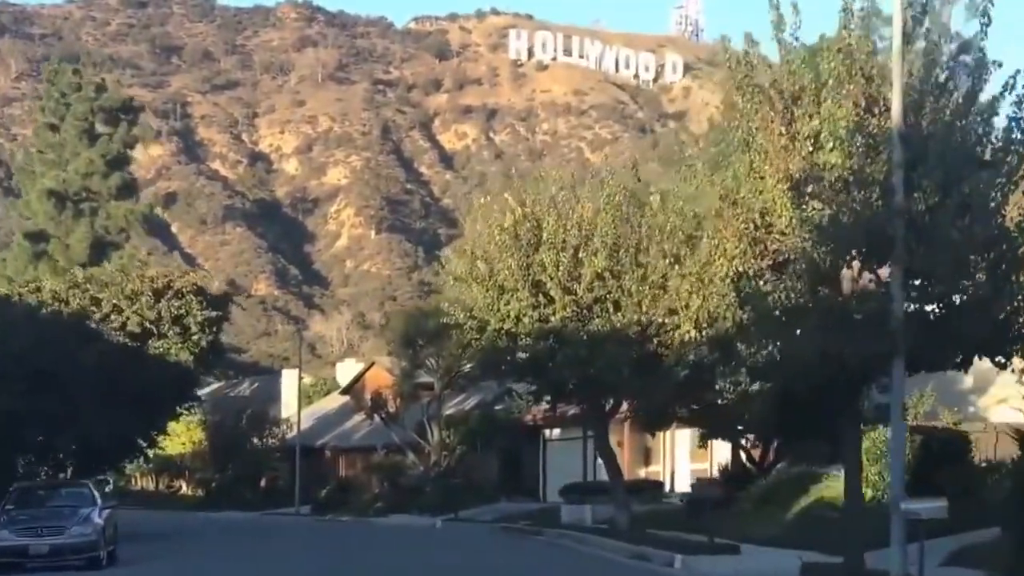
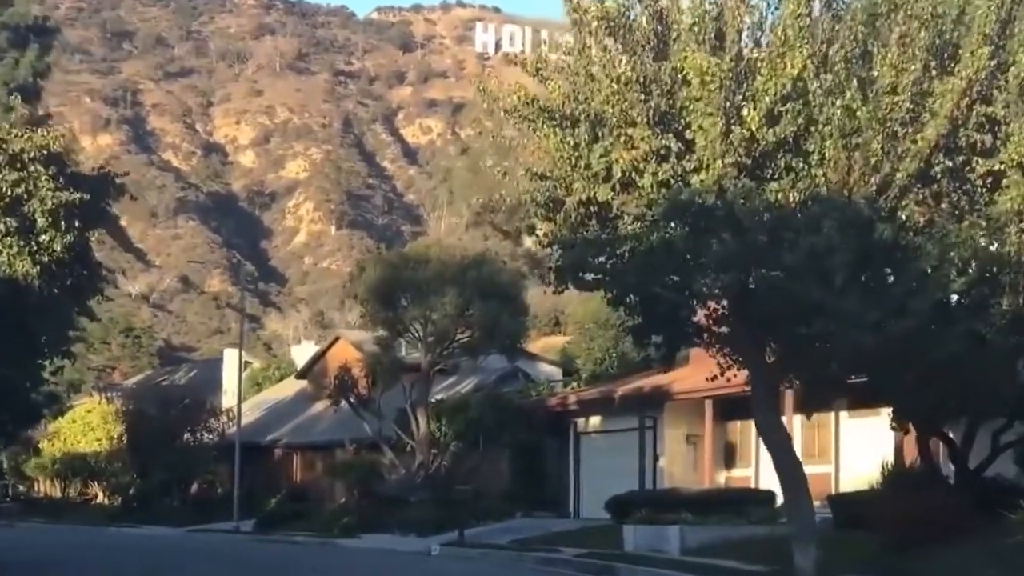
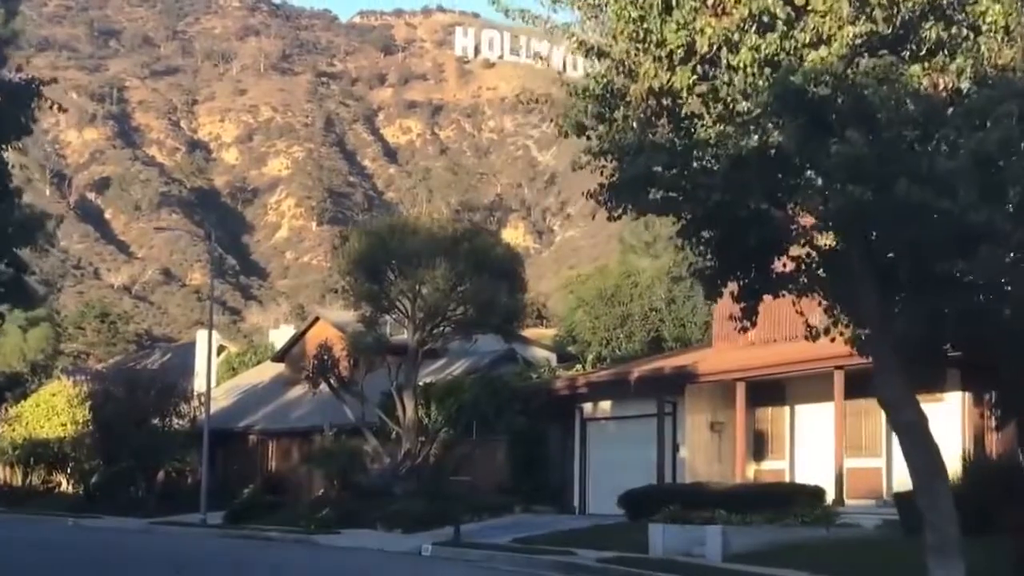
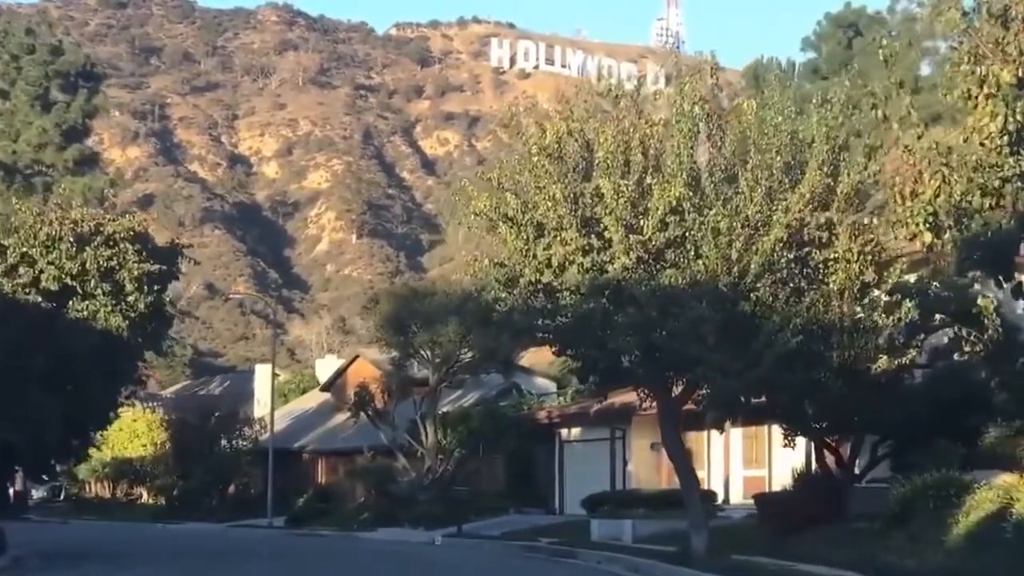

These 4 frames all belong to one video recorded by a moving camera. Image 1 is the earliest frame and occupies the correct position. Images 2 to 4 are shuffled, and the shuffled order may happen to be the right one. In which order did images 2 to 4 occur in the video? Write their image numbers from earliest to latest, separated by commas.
4, 2, 3
